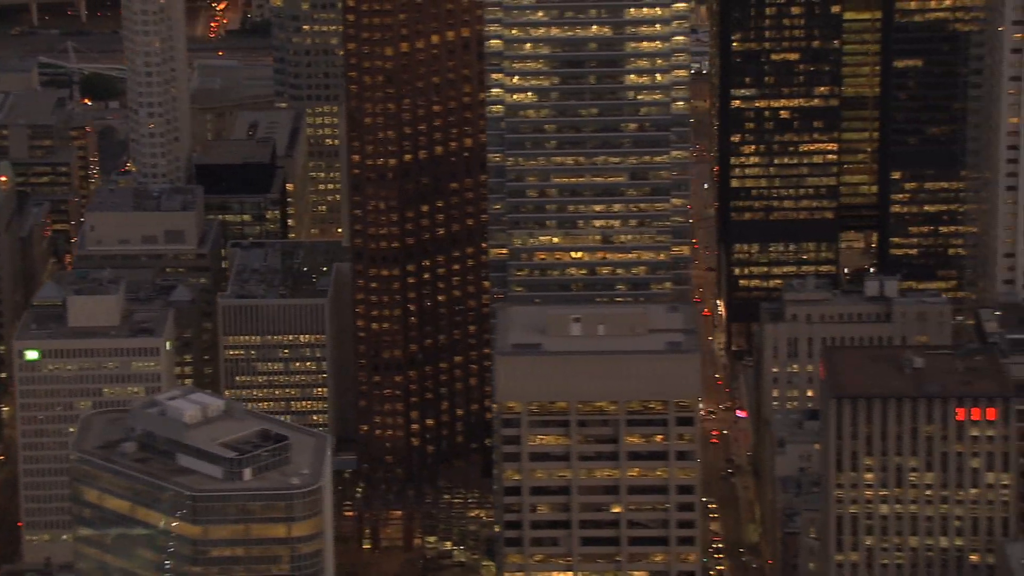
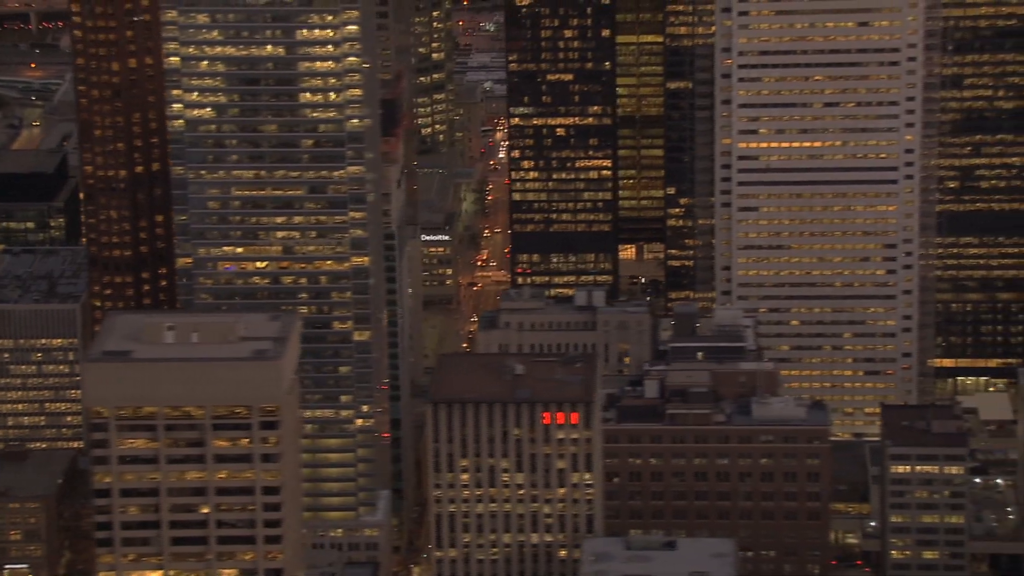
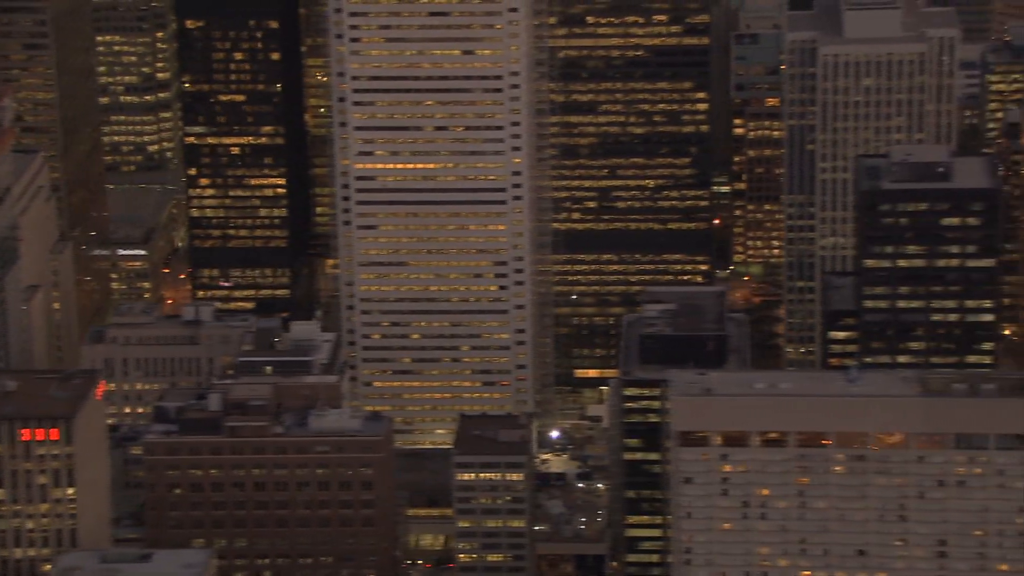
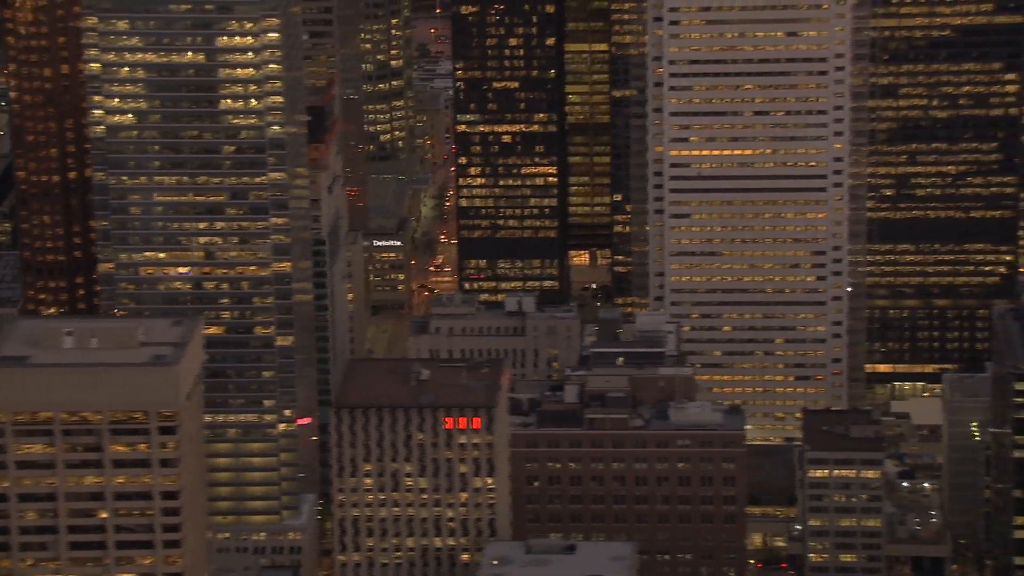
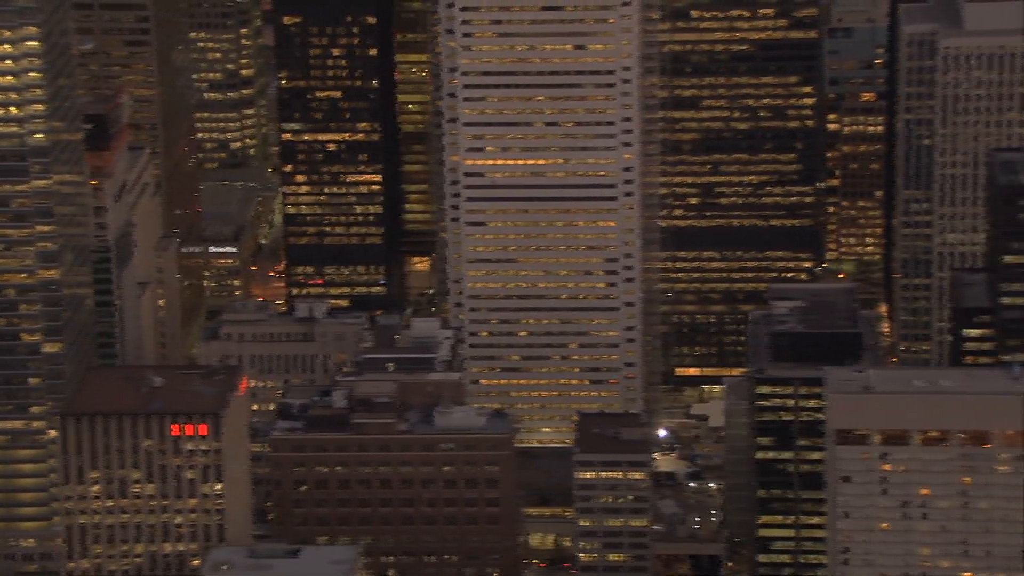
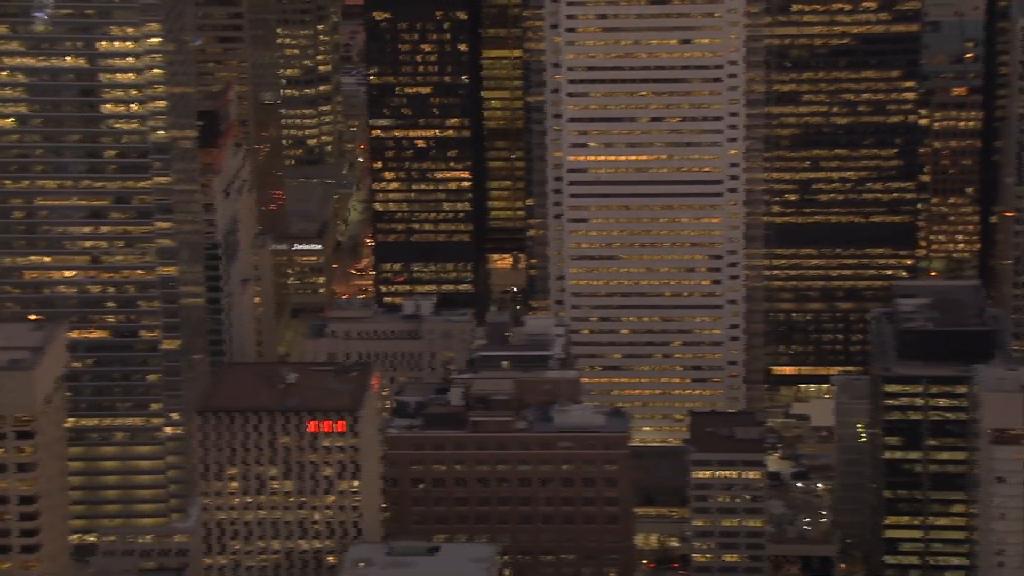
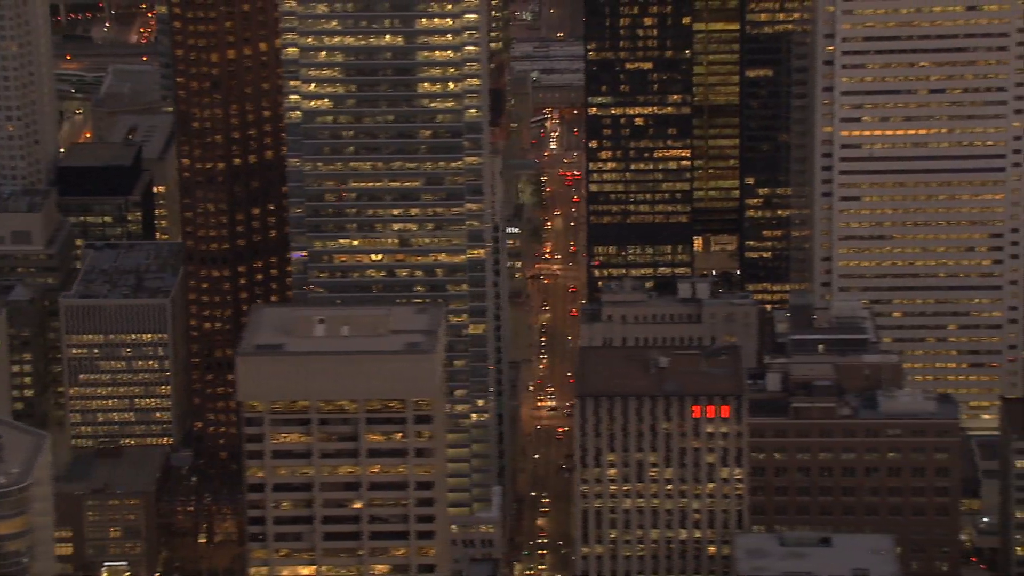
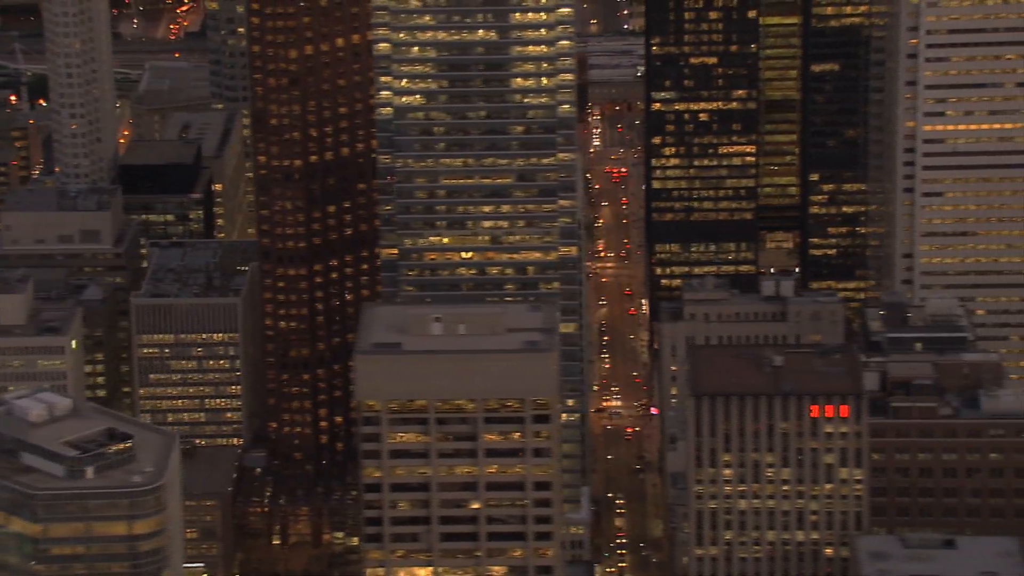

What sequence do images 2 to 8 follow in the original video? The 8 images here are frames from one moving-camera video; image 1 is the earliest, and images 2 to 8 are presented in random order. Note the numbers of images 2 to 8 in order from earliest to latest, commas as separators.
8, 7, 2, 4, 6, 5, 3
